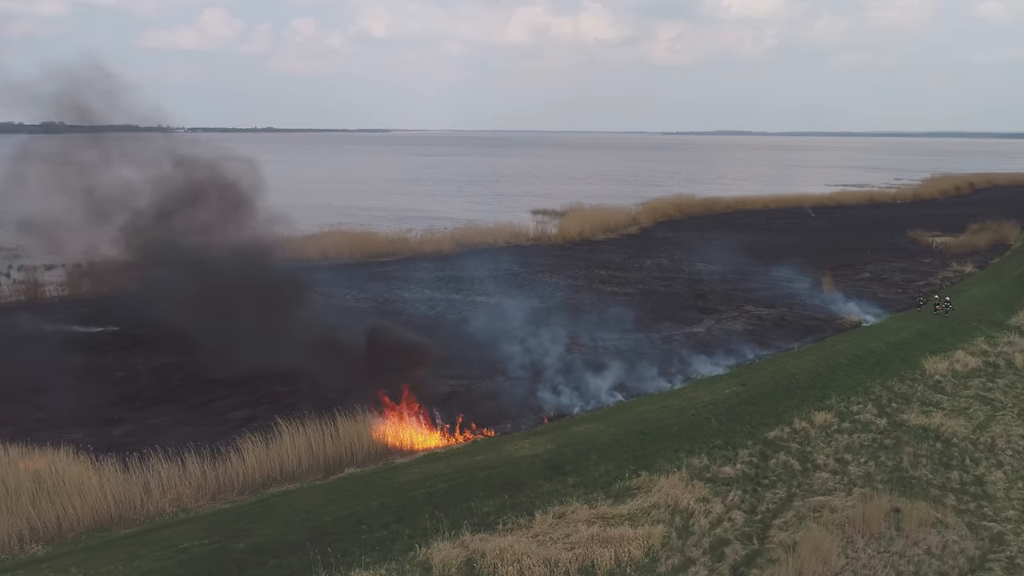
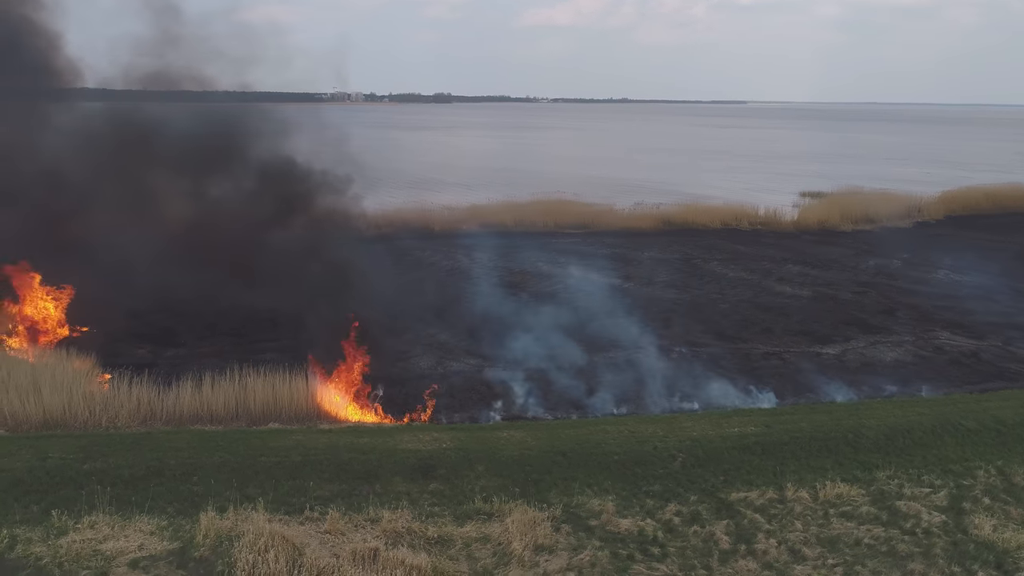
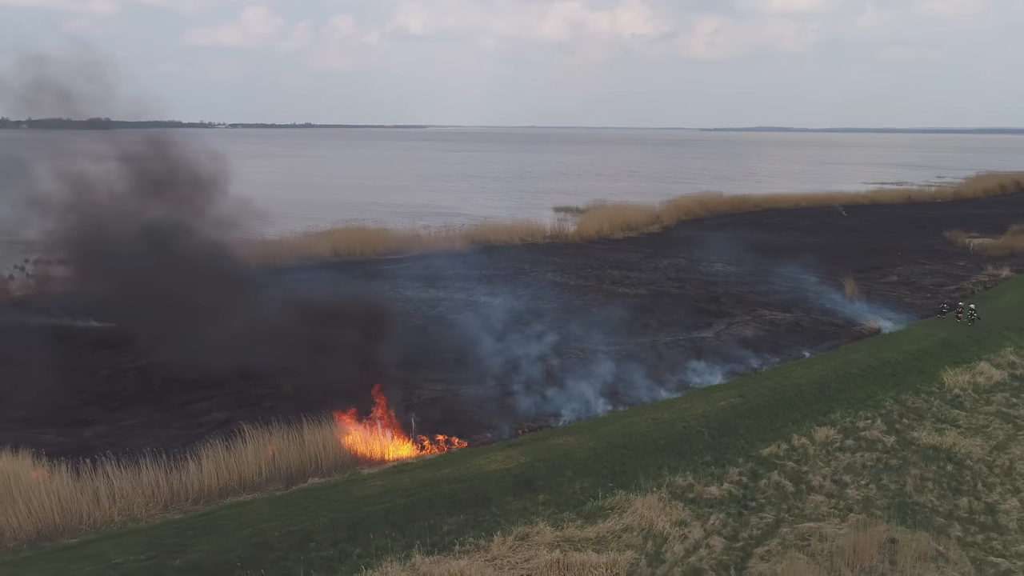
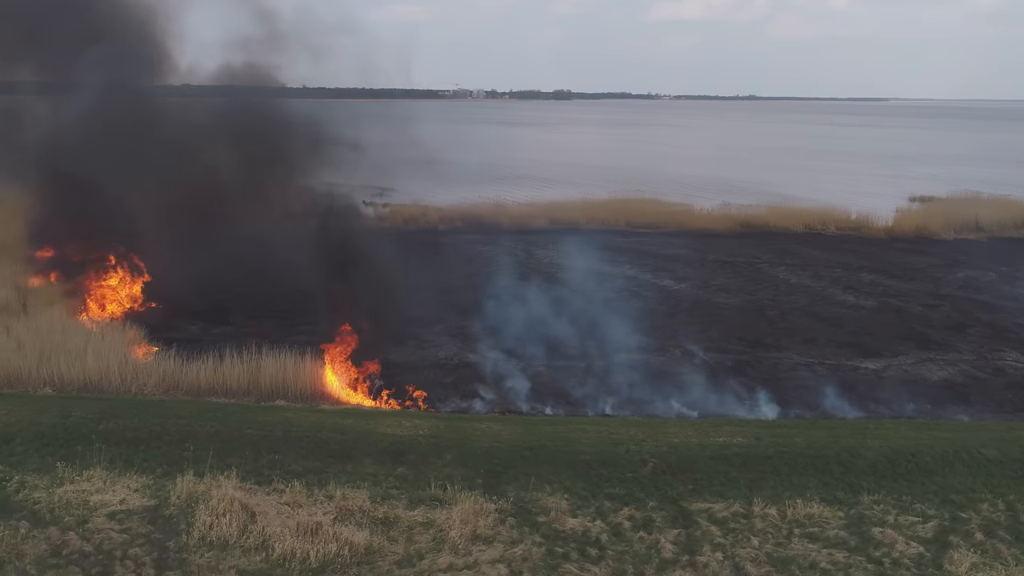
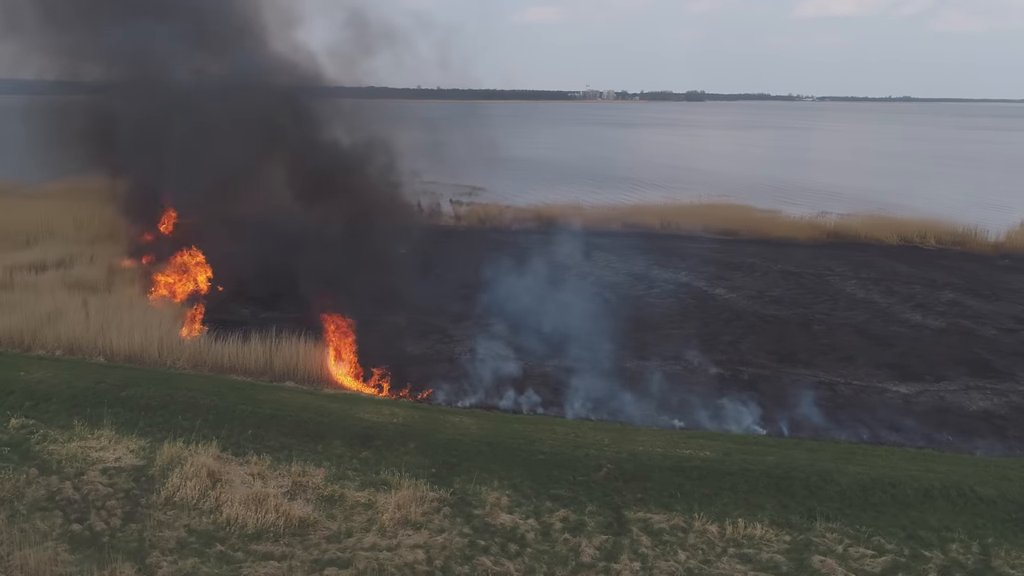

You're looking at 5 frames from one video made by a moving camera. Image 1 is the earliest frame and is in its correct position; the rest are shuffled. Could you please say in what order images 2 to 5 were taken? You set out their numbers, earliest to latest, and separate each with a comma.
3, 2, 4, 5
